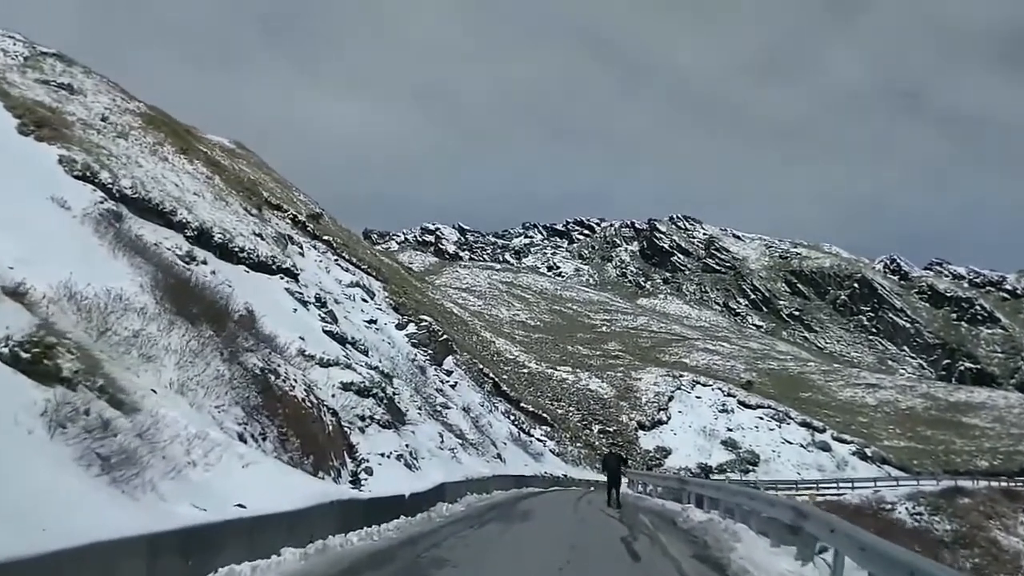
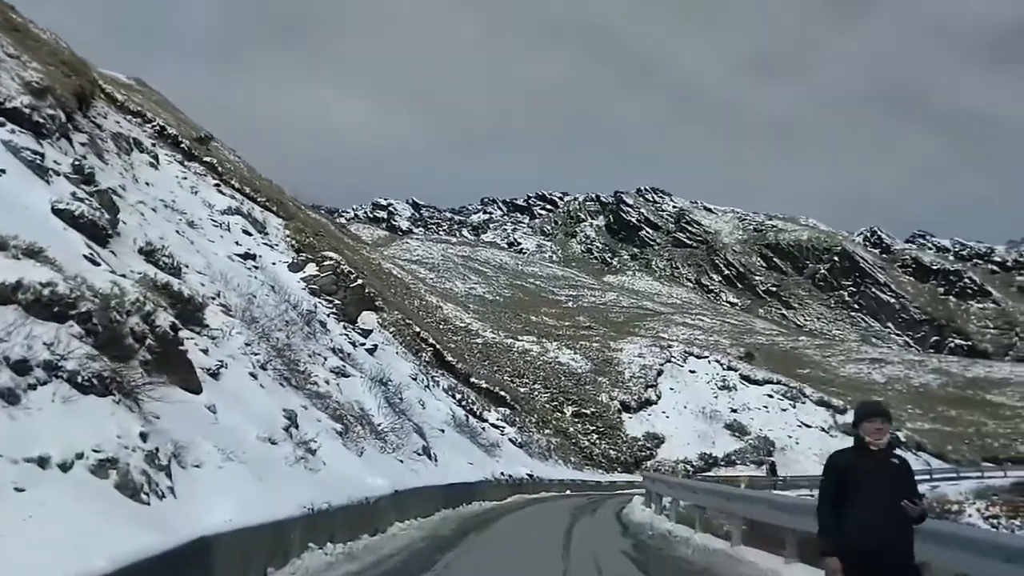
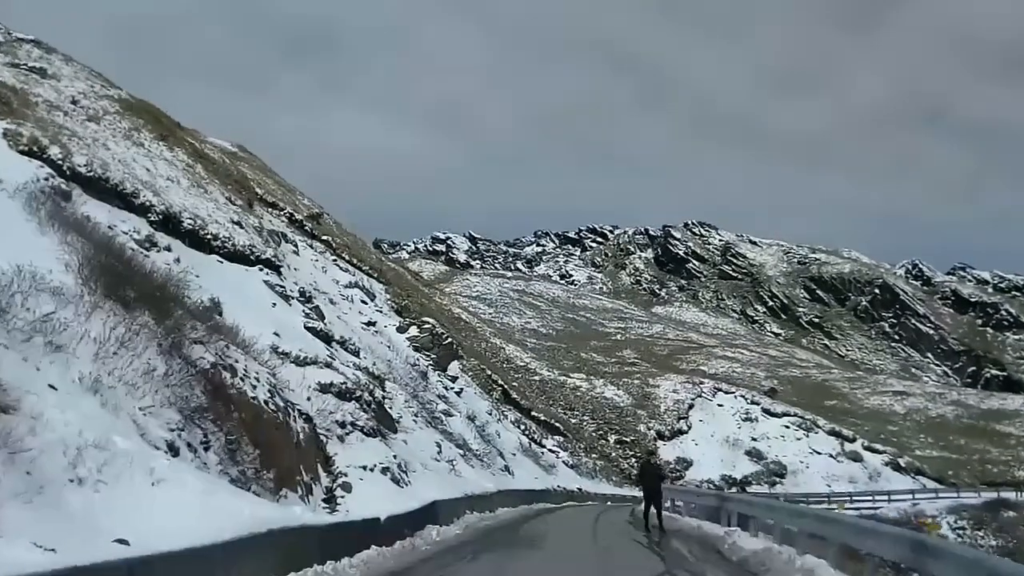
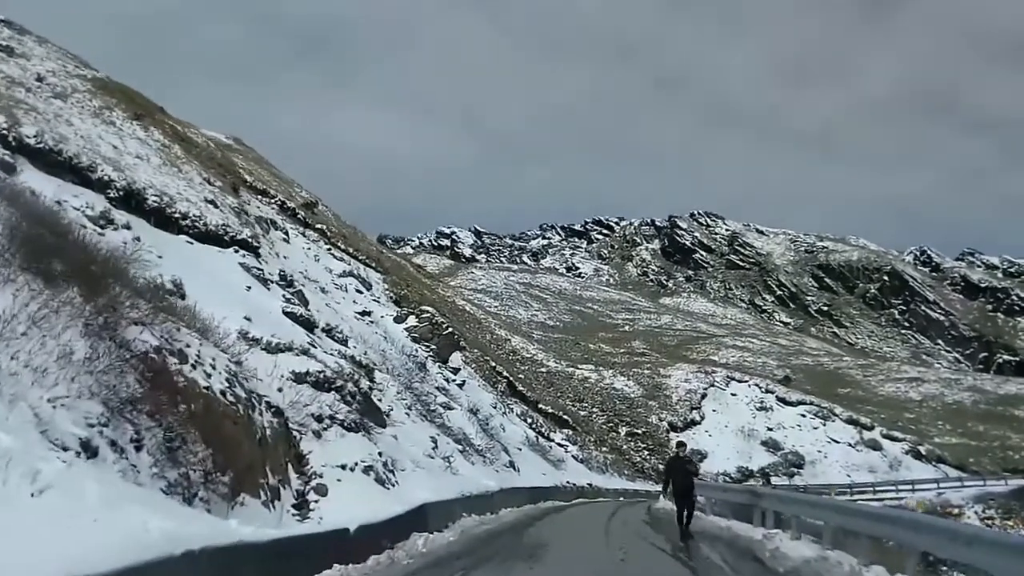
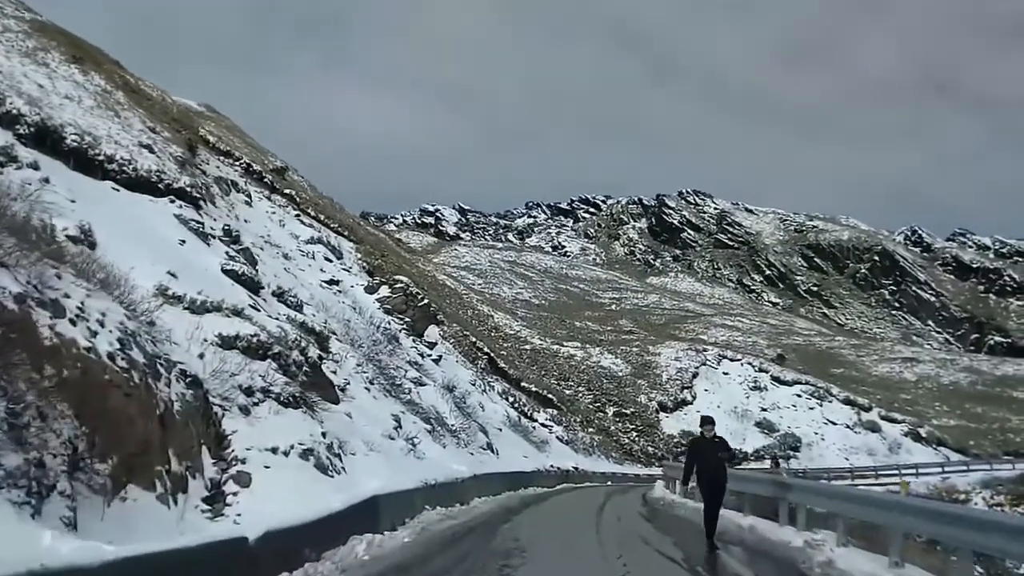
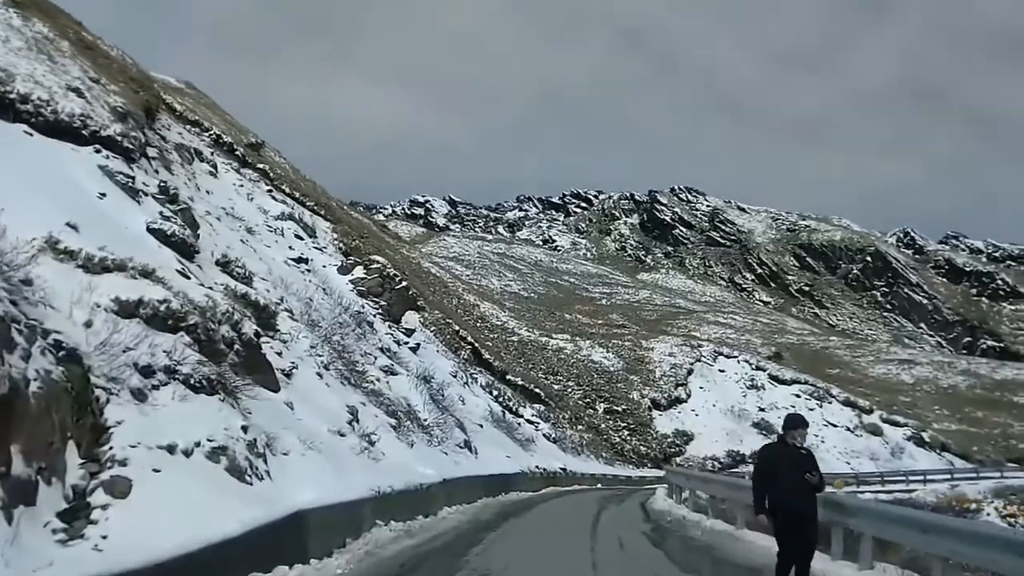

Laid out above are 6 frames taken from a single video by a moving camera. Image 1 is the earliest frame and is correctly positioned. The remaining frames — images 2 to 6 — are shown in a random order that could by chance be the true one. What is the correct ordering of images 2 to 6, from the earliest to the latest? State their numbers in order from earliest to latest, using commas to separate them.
3, 4, 5, 6, 2
